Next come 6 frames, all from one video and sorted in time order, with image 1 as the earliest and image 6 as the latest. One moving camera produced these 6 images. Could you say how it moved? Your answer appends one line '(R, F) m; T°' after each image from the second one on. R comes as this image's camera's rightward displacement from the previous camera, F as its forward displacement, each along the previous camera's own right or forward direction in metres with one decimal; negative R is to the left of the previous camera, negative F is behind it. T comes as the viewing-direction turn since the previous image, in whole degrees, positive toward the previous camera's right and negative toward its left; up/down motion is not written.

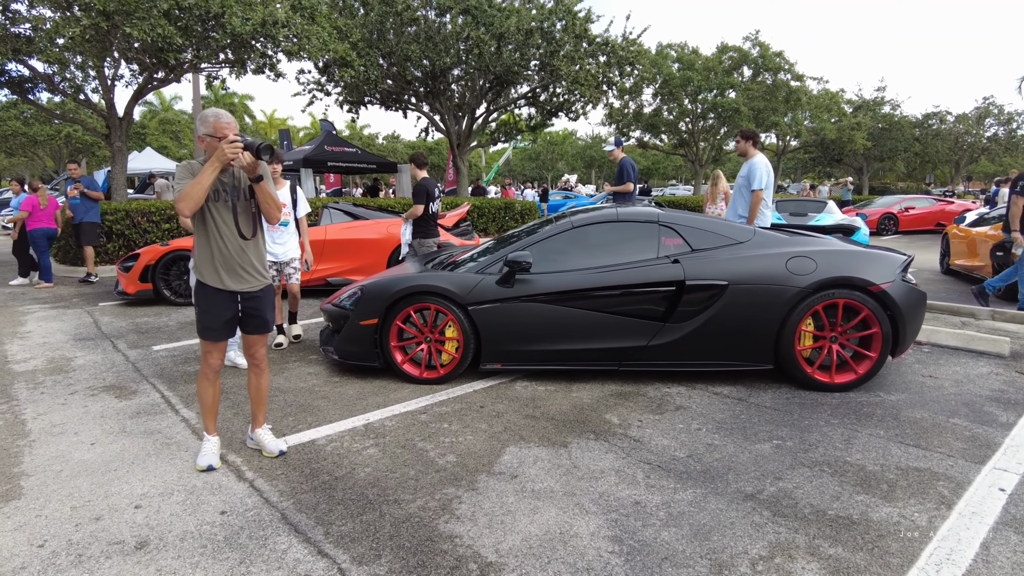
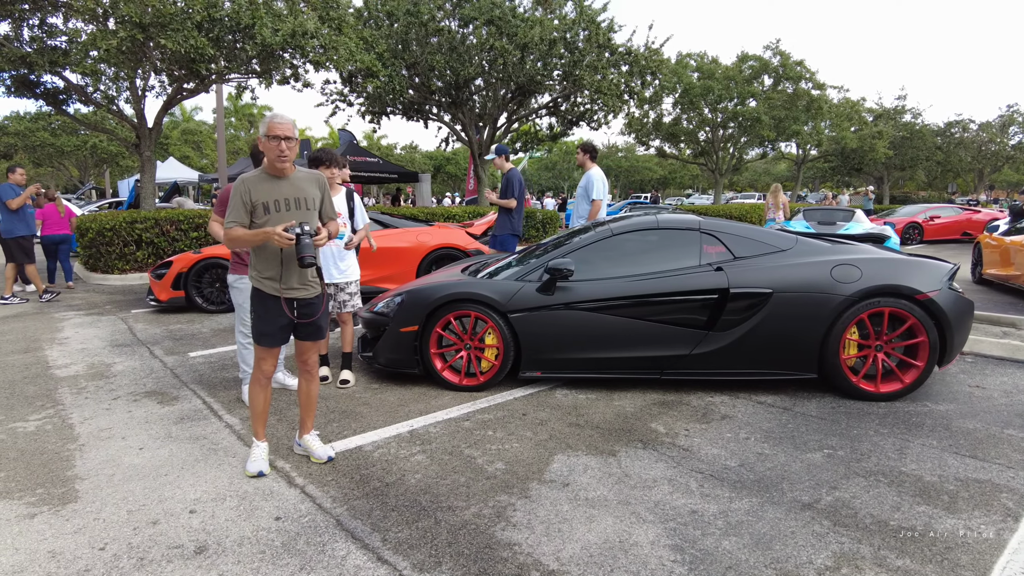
(-0.2, 0.0) m; -1°
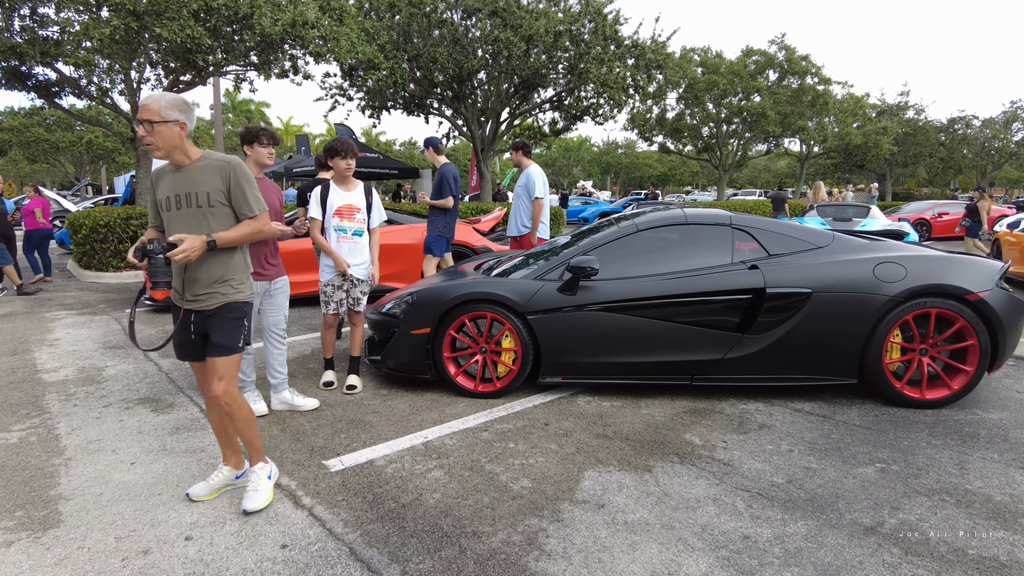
(-0.1, +0.3) m; 0°
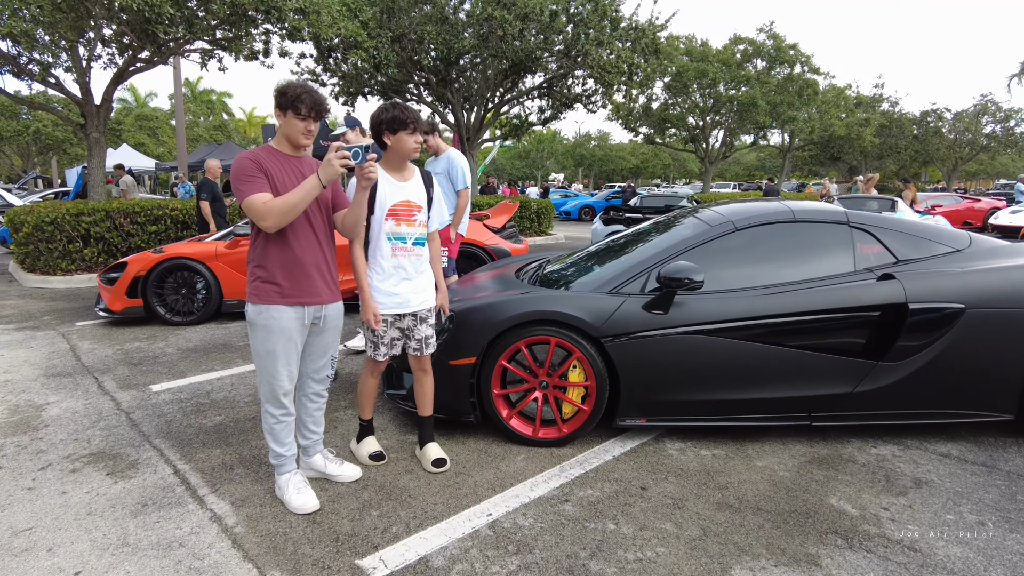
(-0.5, +0.9) m; +3°
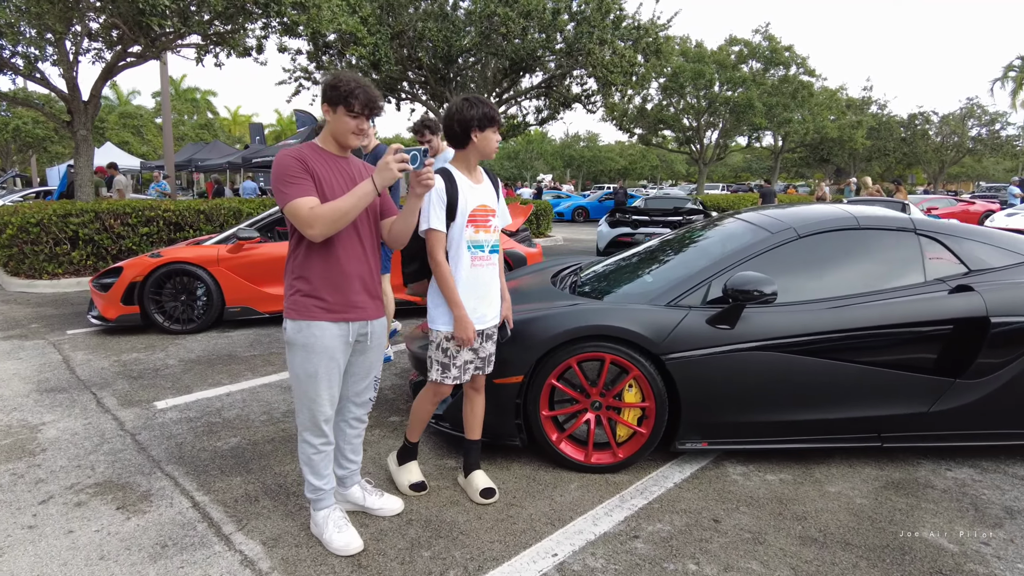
(-0.3, +0.2) m; +1°
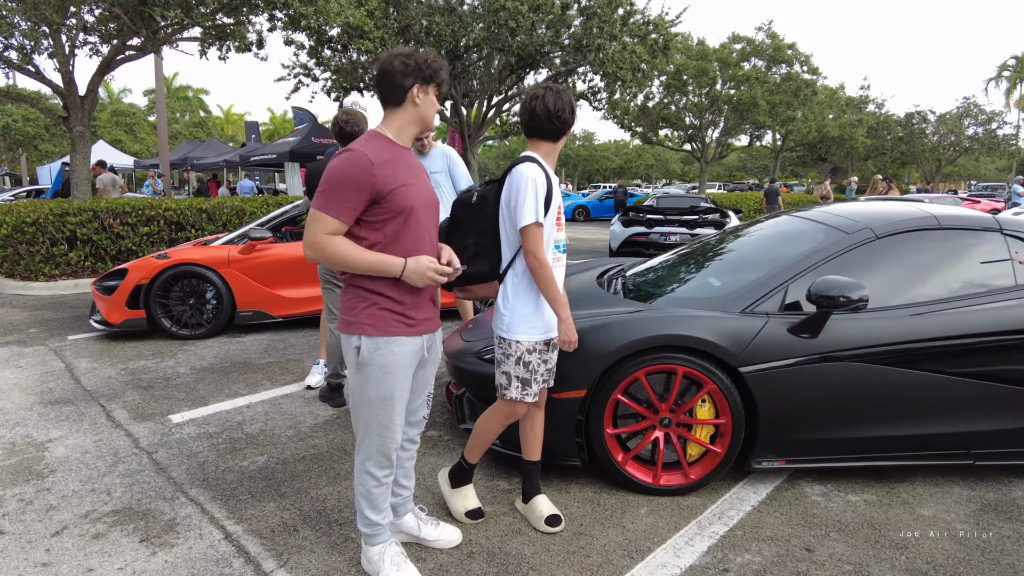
(-0.3, +0.2) m; +1°
